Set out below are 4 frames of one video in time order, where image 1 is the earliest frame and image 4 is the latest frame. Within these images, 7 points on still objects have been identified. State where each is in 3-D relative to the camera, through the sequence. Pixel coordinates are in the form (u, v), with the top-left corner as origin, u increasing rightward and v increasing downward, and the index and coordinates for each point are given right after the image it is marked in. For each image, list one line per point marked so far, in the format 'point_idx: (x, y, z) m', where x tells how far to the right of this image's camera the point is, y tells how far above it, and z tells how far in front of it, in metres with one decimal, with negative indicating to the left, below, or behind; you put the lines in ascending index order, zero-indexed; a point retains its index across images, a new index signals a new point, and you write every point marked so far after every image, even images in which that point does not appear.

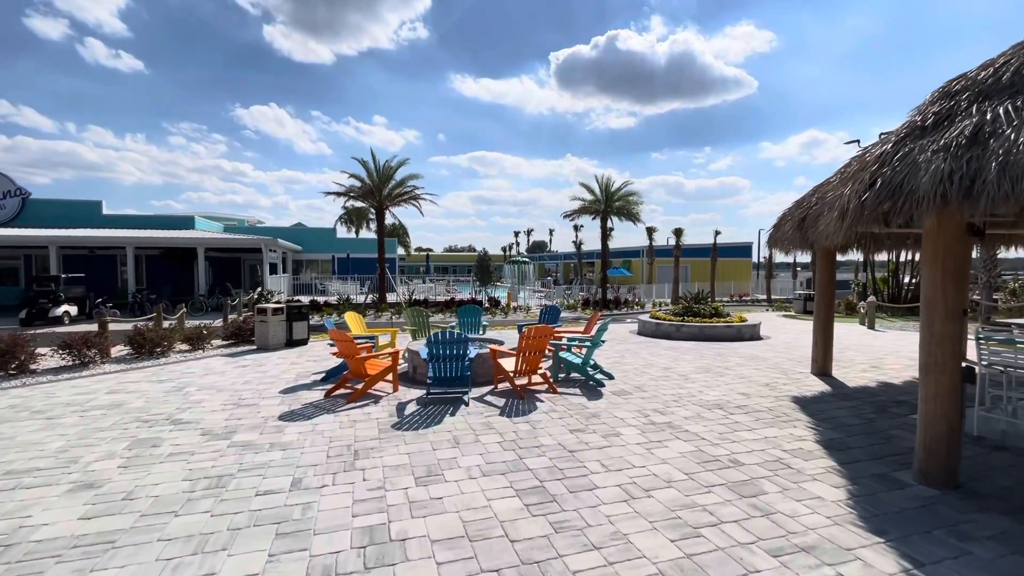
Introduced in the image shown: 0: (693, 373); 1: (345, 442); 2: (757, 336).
0: (+3.1, -1.5, +8.3) m
1: (-1.8, -1.7, +5.2) m
2: (+6.5, -1.3, +12.8) m
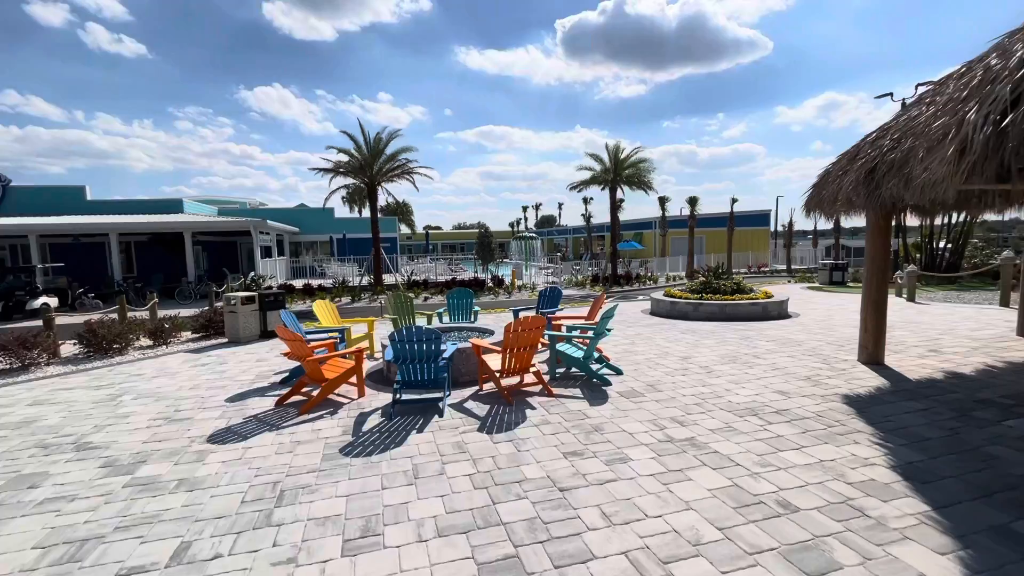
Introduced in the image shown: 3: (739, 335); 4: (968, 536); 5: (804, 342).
0: (+3.0, -1.1, +7.1) m
1: (-2.0, -1.6, +4.0) m
2: (+6.5, -0.6, +11.4) m
3: (+4.3, -0.9, +9.1) m
4: (+2.8, -1.5, +2.9) m
5: (+5.1, -0.9, +8.3) m
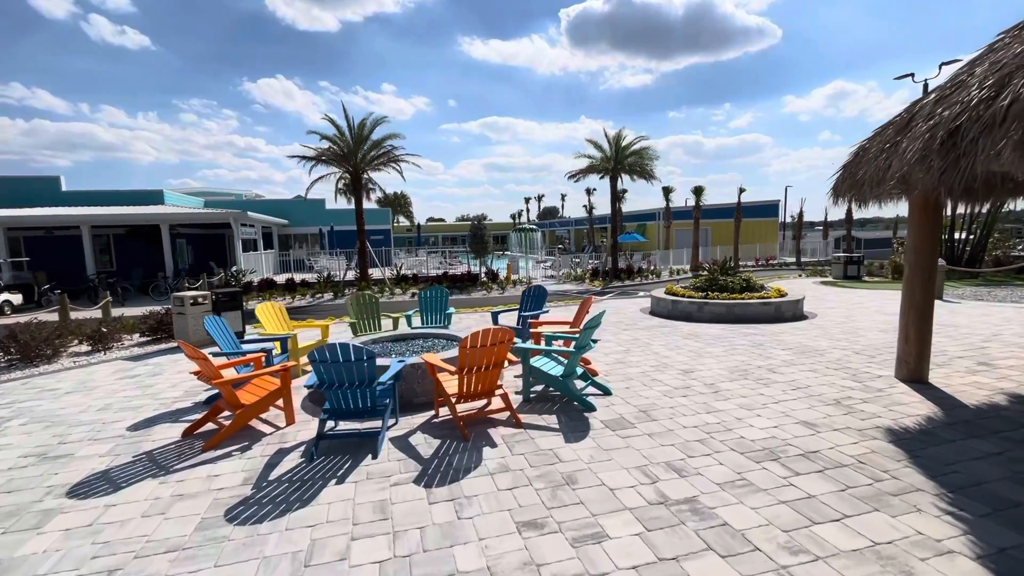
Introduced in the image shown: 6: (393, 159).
0: (+2.6, -1.1, +5.9) m
1: (-2.4, -1.7, +2.9) m
2: (+6.1, -0.6, +10.2) m
3: (+3.9, -0.9, +7.9) m
4: (+2.4, -1.6, +1.8) m
5: (+4.7, -0.9, +7.1) m
6: (-4.7, +5.1, +18.9) m
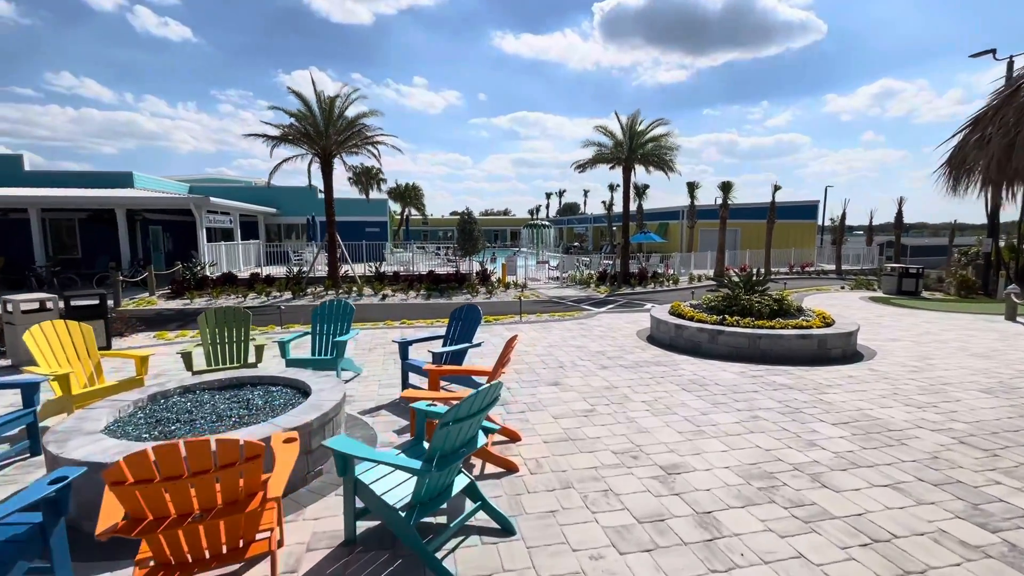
0: (+1.5, -1.5, +3.2) m
1: (-3.7, -1.9, +0.5) m
2: (+5.2, -1.0, +7.4) m
3: (+2.9, -1.3, +5.2) m
4: (+1.0, -2.0, -0.8) m
5: (+3.6, -1.3, +4.3) m
6: (-4.9, +5.1, +16.5) m
